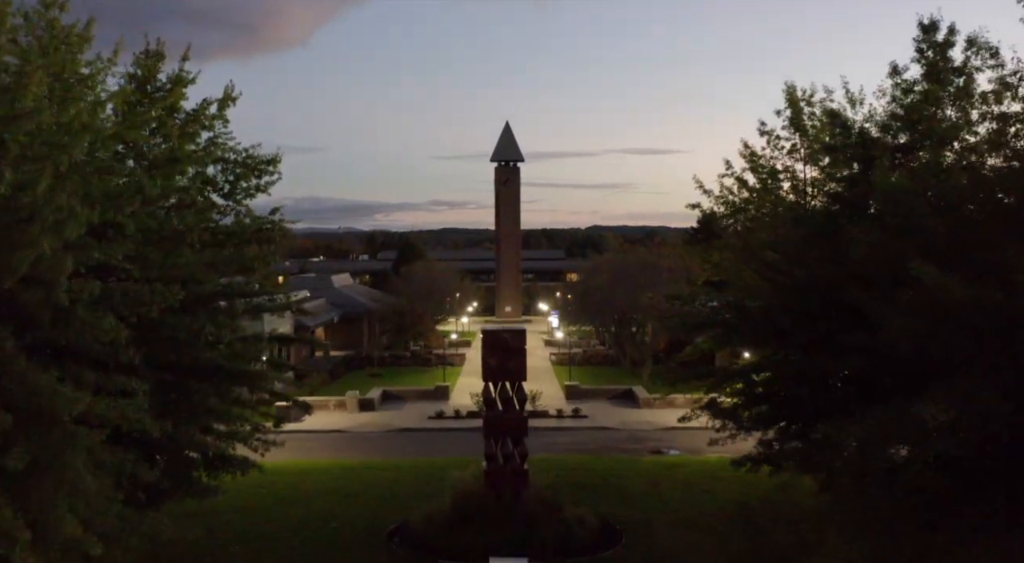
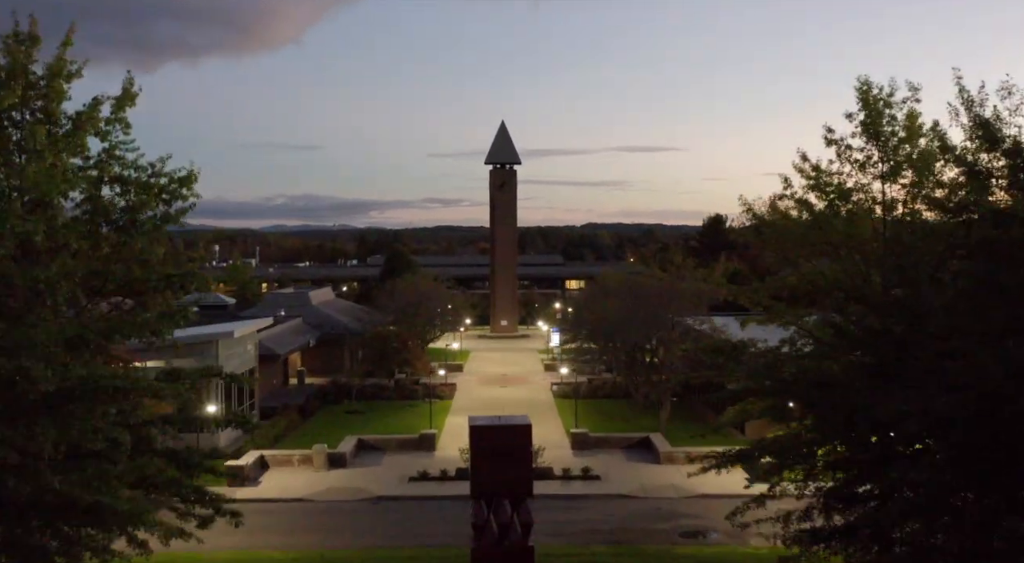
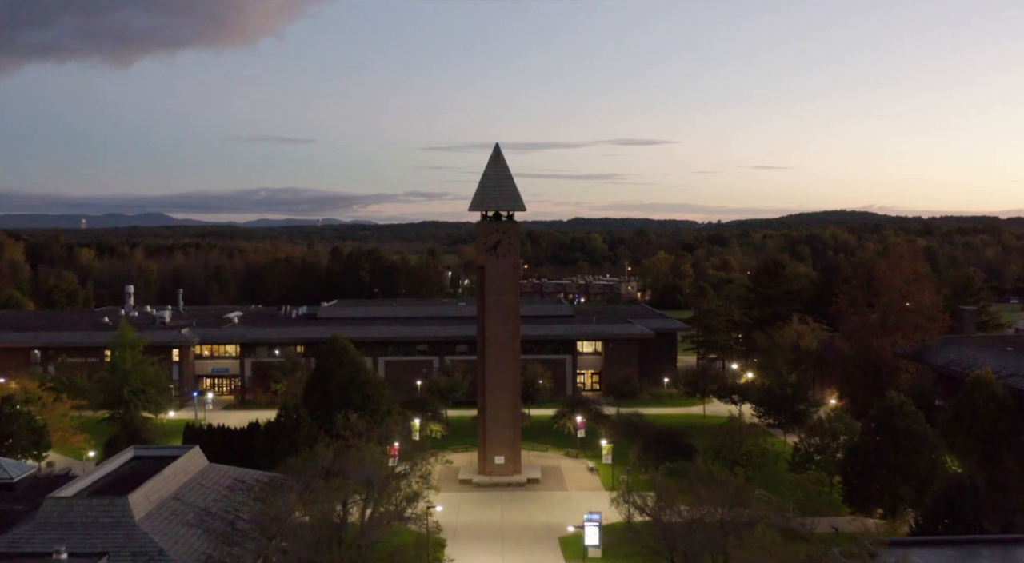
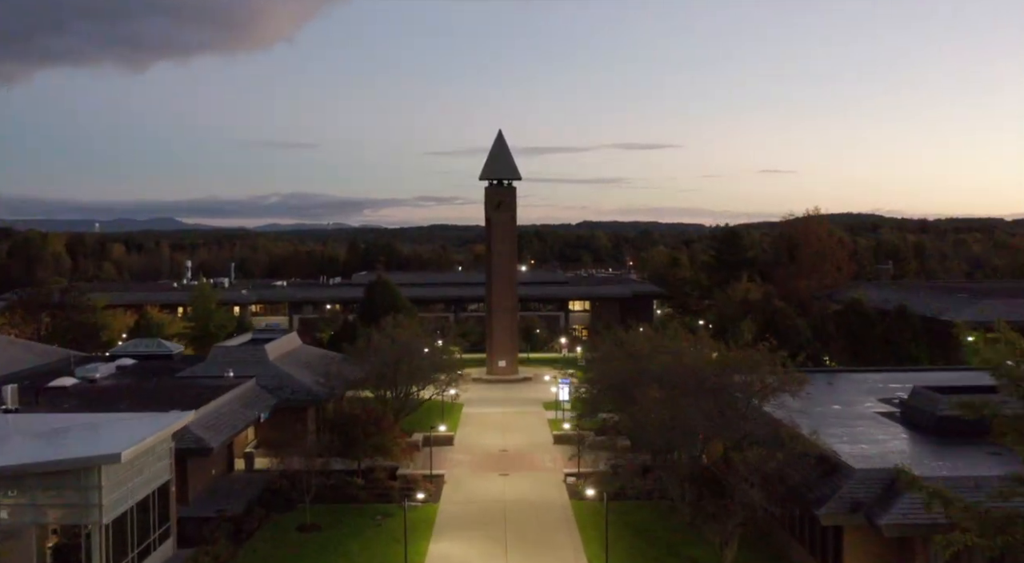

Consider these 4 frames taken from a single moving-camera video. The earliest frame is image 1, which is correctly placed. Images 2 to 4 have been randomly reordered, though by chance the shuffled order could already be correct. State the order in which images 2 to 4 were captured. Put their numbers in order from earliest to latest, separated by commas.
2, 4, 3
